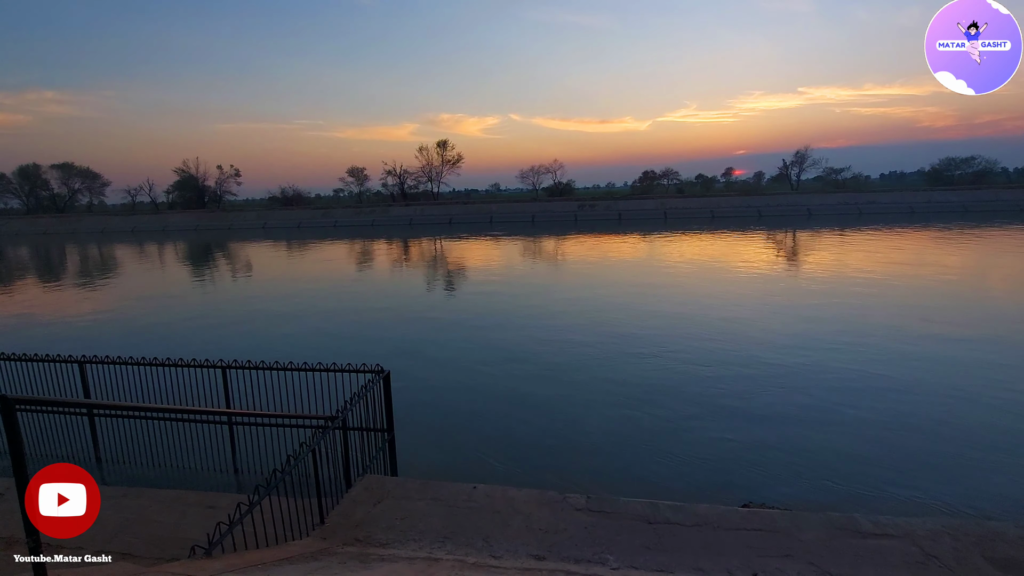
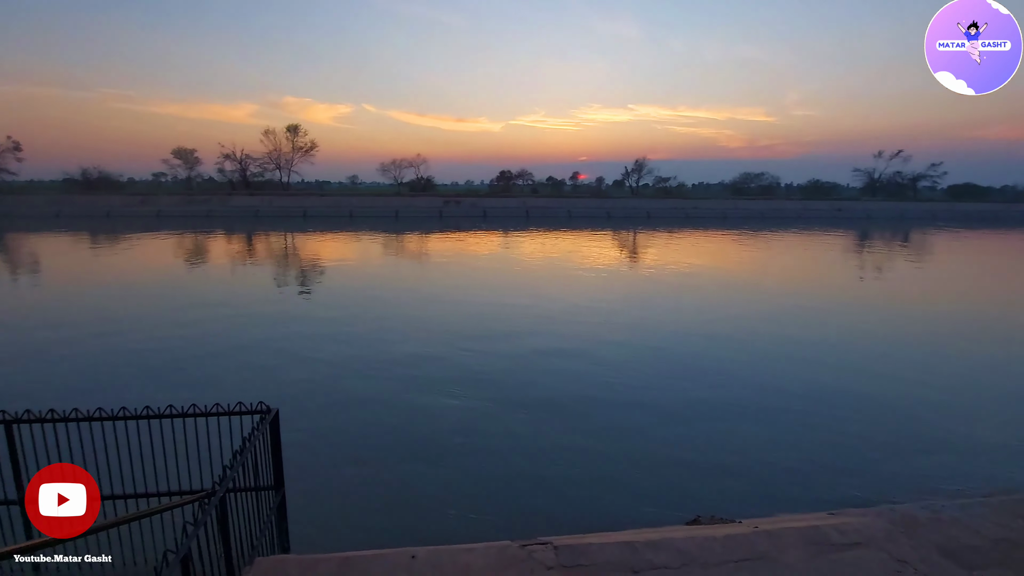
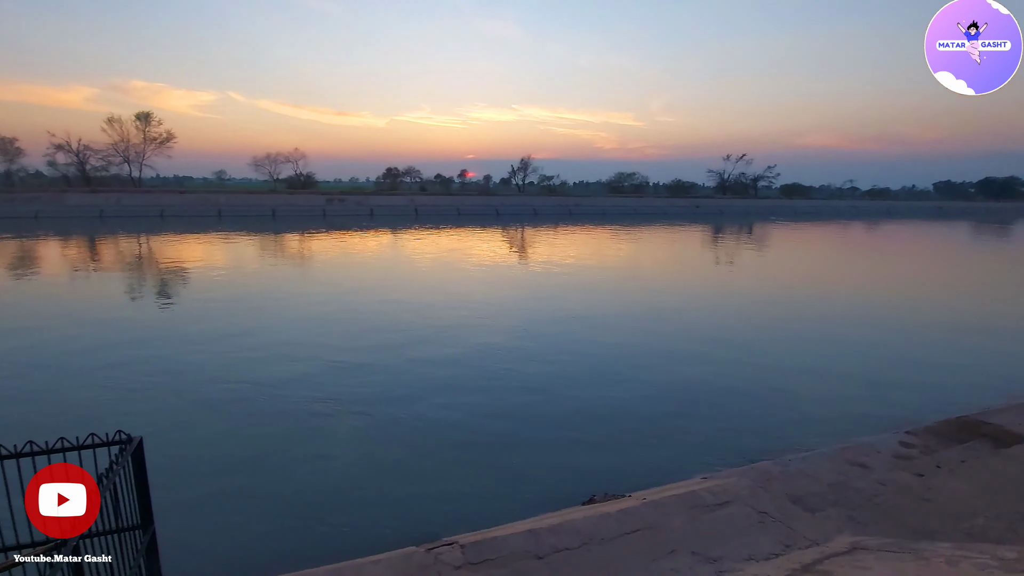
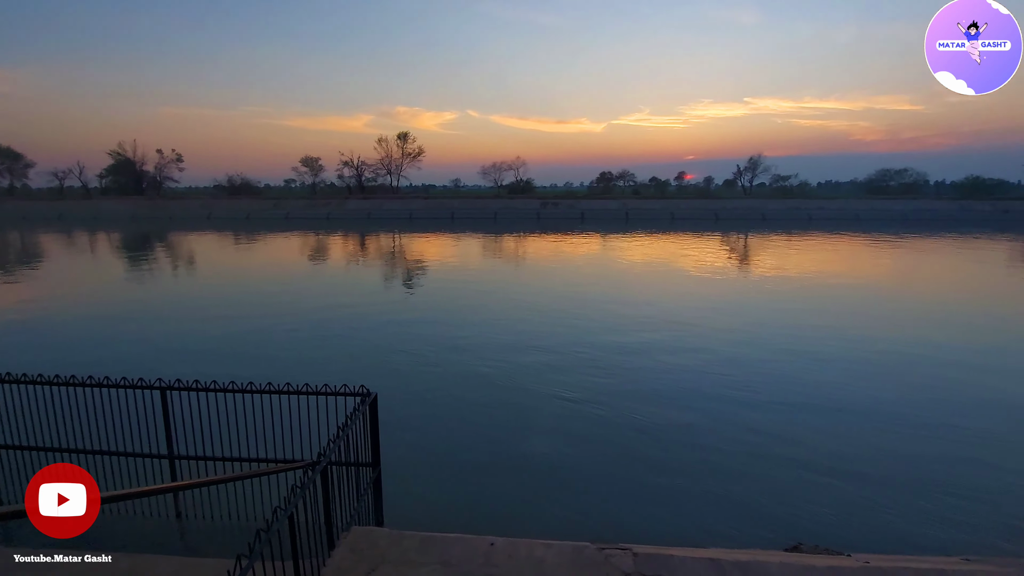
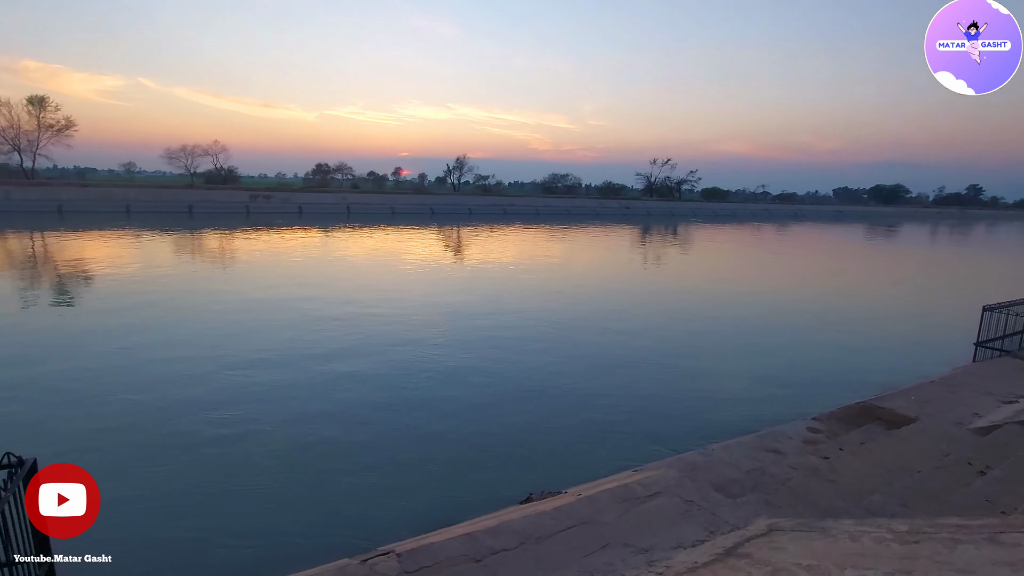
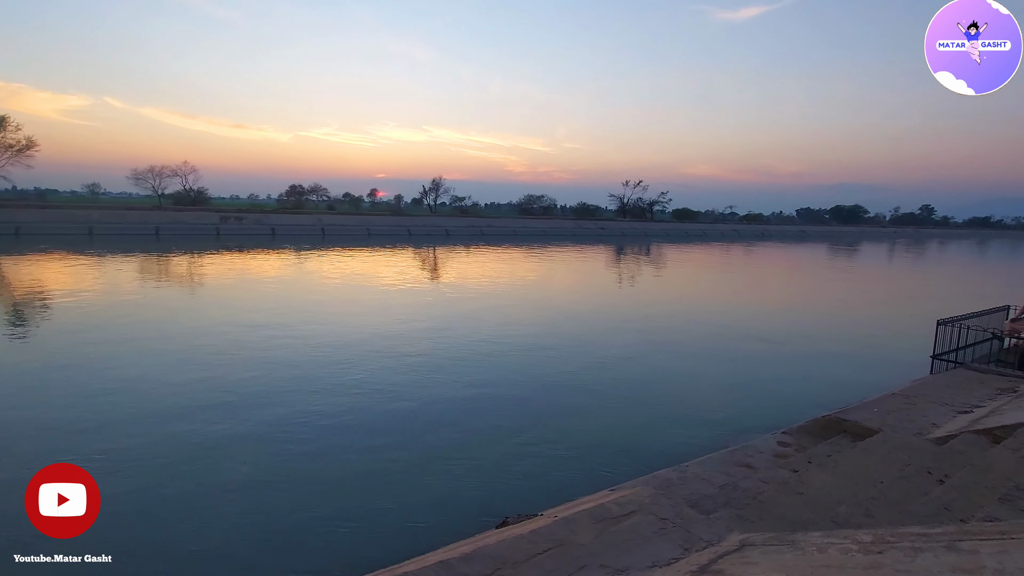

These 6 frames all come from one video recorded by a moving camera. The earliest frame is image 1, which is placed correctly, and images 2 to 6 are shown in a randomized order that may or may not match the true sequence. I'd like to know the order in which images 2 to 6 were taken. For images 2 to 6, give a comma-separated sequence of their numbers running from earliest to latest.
4, 2, 3, 5, 6
